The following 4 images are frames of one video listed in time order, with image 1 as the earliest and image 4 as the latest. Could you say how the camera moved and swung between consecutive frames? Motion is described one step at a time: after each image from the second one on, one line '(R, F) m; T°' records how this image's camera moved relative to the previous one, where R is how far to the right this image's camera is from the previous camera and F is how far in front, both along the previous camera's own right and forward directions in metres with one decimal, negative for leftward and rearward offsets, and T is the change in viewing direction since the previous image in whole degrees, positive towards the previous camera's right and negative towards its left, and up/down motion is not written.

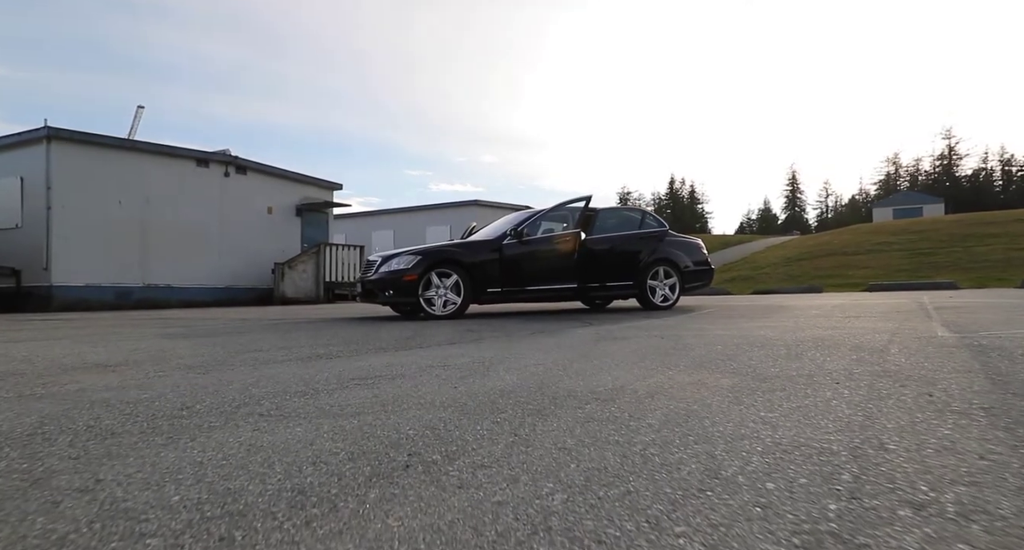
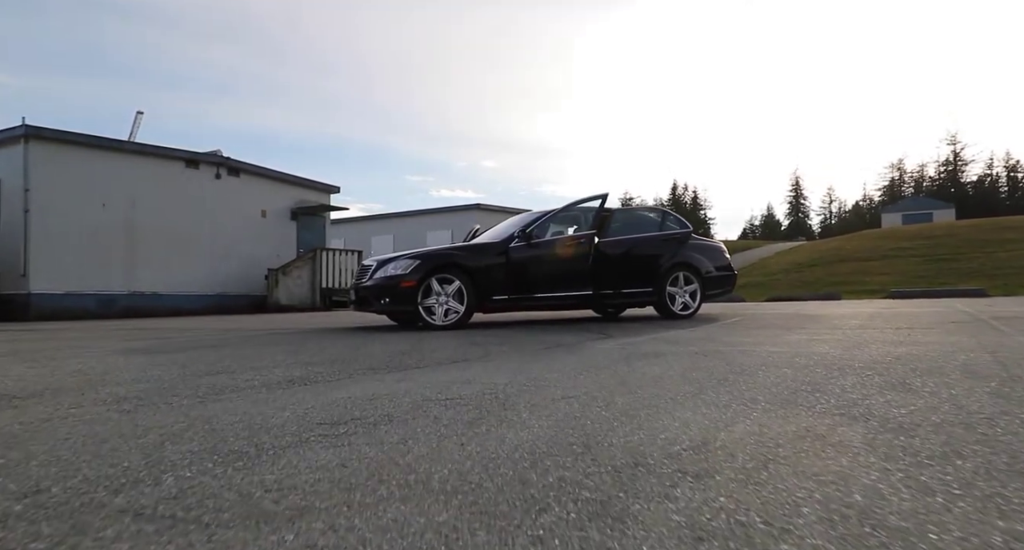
(-0.1, +0.9) m; 0°
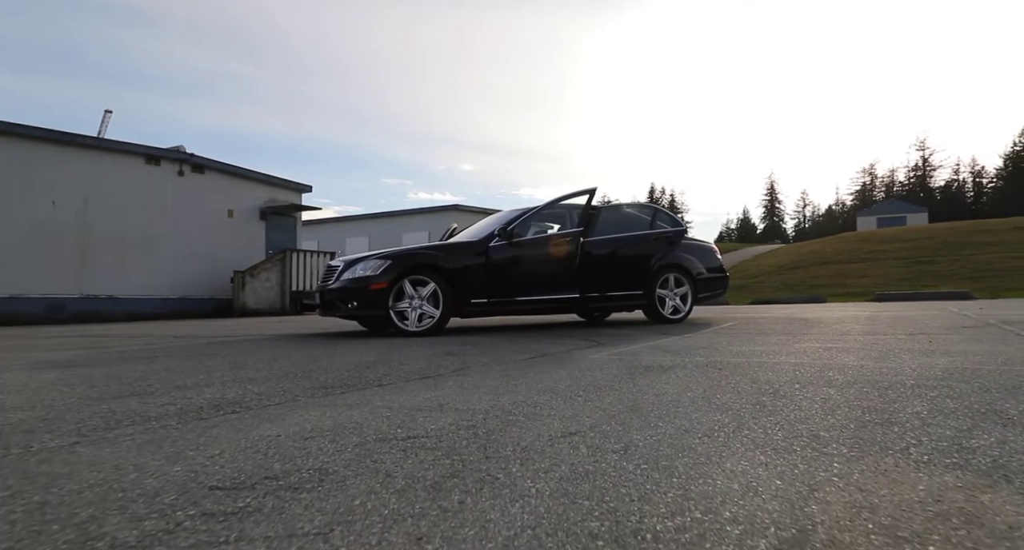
(0.0, +0.7) m; +2°
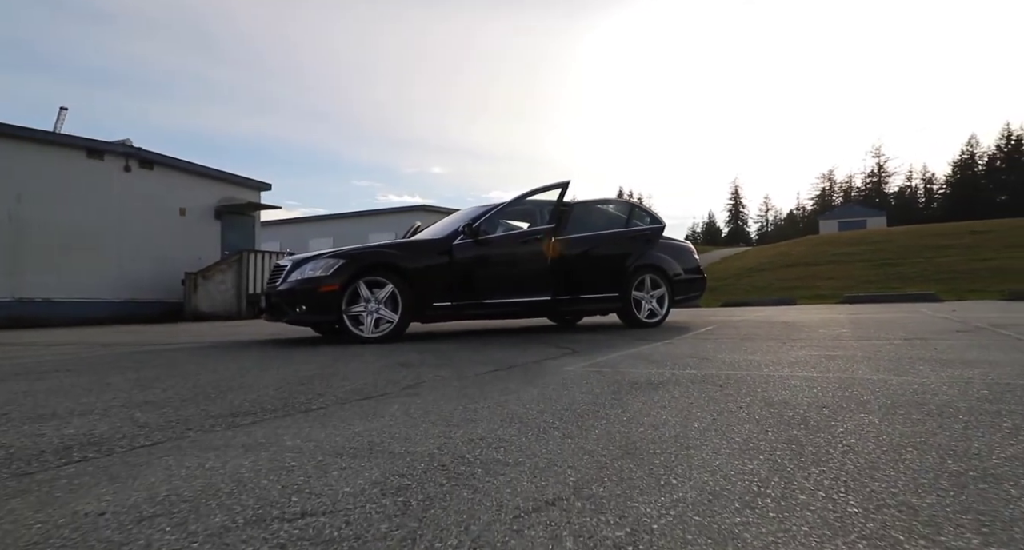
(+0.1, +0.7) m; +3°
